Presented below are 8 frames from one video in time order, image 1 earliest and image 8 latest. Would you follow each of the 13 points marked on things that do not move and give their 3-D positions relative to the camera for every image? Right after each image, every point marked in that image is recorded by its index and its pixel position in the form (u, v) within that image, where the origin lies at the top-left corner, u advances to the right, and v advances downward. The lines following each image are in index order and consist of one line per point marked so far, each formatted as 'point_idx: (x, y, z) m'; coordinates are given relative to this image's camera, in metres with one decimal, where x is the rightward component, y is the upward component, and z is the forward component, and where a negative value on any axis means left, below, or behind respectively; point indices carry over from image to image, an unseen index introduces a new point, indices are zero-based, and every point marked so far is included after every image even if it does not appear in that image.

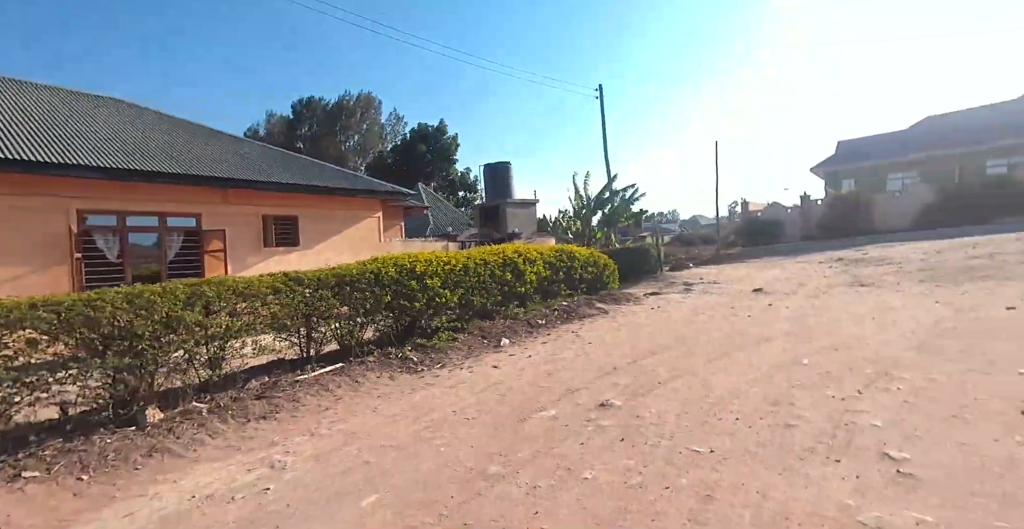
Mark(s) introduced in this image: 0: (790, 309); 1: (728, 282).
0: (+4.6, -0.8, +8.4) m
1: (+5.6, -0.4, +13.3) m
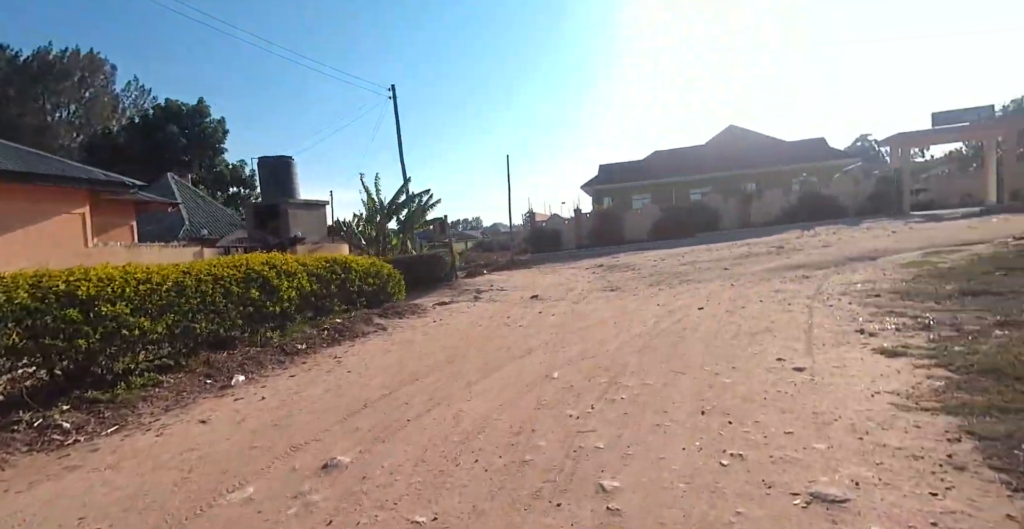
0: (+0.8, -1.0, +9.1) m
1: (-0.1, -0.7, +14.1) m
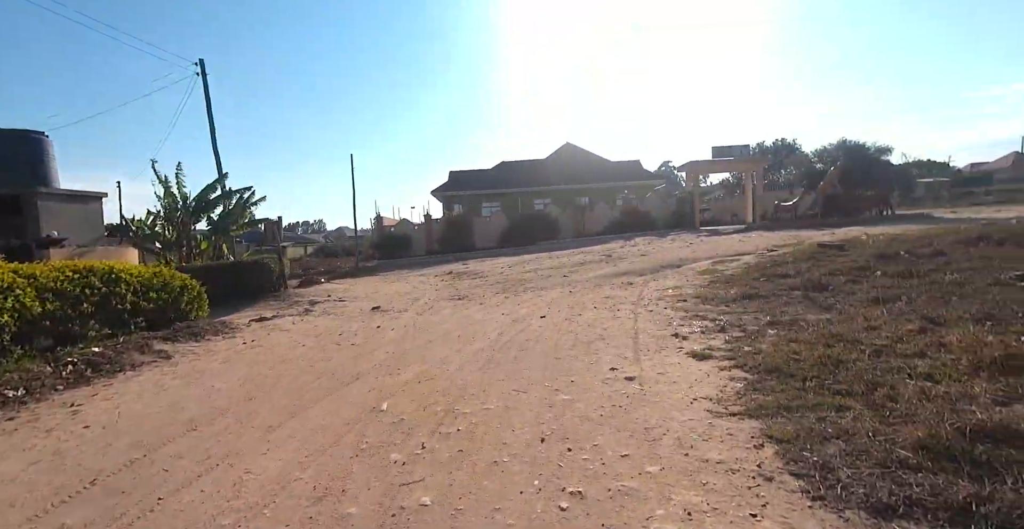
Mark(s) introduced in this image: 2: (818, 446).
0: (-2.0, -1.2, +8.5) m
1: (-4.3, -0.9, +13.0) m
2: (+2.0, -1.2, +3.3) m
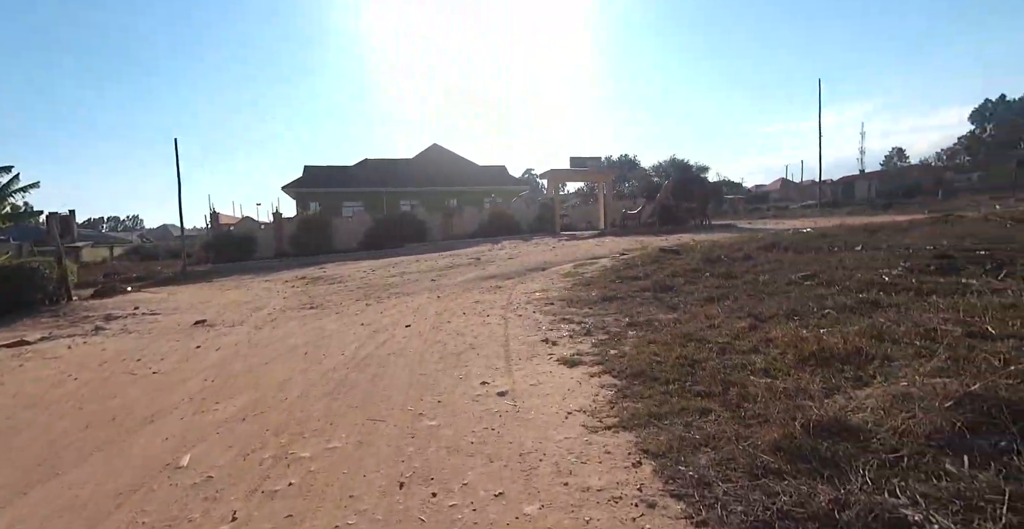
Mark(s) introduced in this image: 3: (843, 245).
0: (-4.0, -1.2, +7.2) m
1: (-7.4, -1.0, +10.9) m
2: (+1.1, -1.2, +3.2) m
3: (+10.4, +0.7, +15.7) m
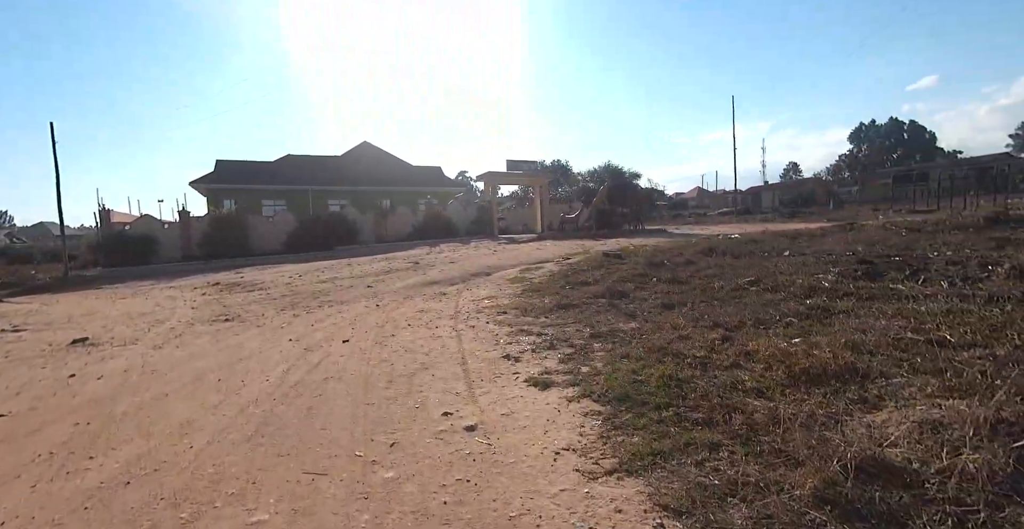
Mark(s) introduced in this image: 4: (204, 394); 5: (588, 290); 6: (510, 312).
0: (-4.6, -1.3, +5.9) m
1: (-8.4, -1.1, +9.2) m
2: (+1.1, -1.3, +2.7) m
3: (+8.6, +0.6, +16.3) m
4: (-3.4, -1.3, +5.5) m
5: (+1.9, -0.6, +12.1) m
6: (0.0, -0.9, +10.0) m
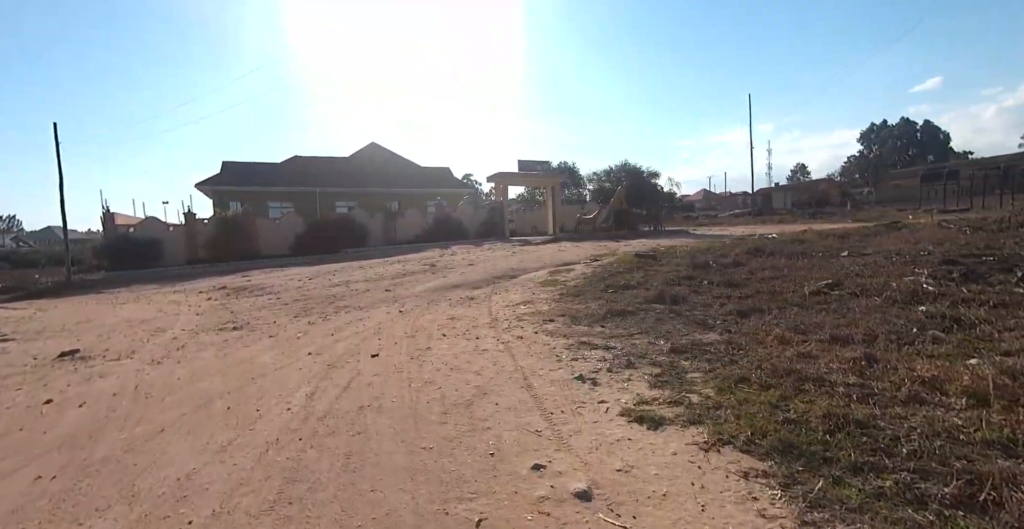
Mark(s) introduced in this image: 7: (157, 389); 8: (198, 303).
0: (-3.8, -1.3, +4.7) m
1: (-7.6, -1.2, +8.0) m
2: (+1.8, -1.3, +1.4) m
3: (+9.4, +0.5, +15.0) m
4: (-2.6, -1.3, +4.3) m
5: (+2.7, -0.6, +10.8) m
6: (+0.8, -1.0, +8.8) m
7: (-4.1, -1.4, +5.8) m
8: (-11.1, -1.4, +17.7) m
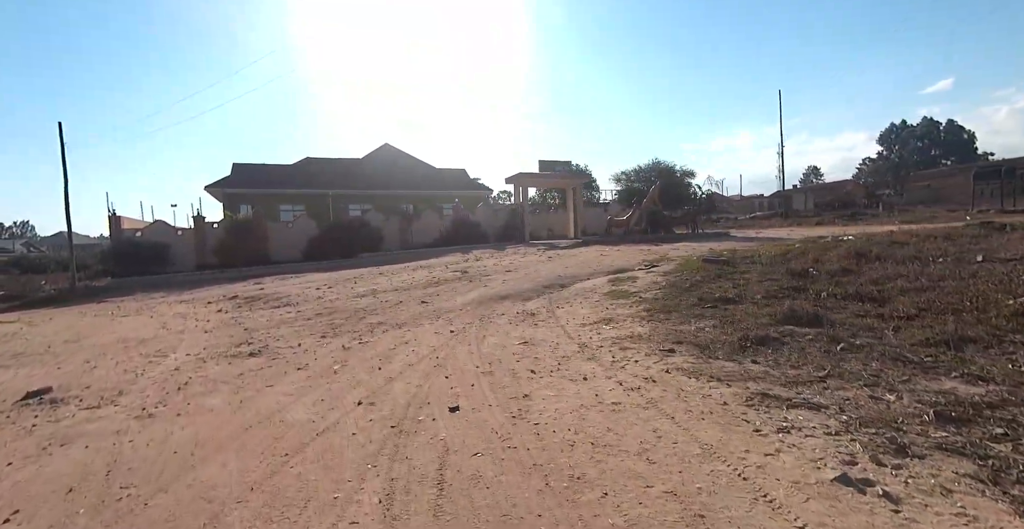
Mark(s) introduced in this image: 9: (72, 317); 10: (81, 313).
0: (-2.5, -1.5, +2.6) m
1: (-6.2, -1.3, +6.0) m
2: (+3.1, -1.4, -0.8) m
3: (+10.9, +0.3, +12.7) m
4: (-1.3, -1.5, +2.2) m
5: (+4.1, -0.8, +8.6) m
6: (+2.2, -1.1, +6.6) m
7: (-2.7, -1.5, +3.7) m
8: (-9.5, -1.6, +15.7) m
9: (-15.9, -1.9, +18.1) m
10: (-16.6, -1.8, +19.4) m
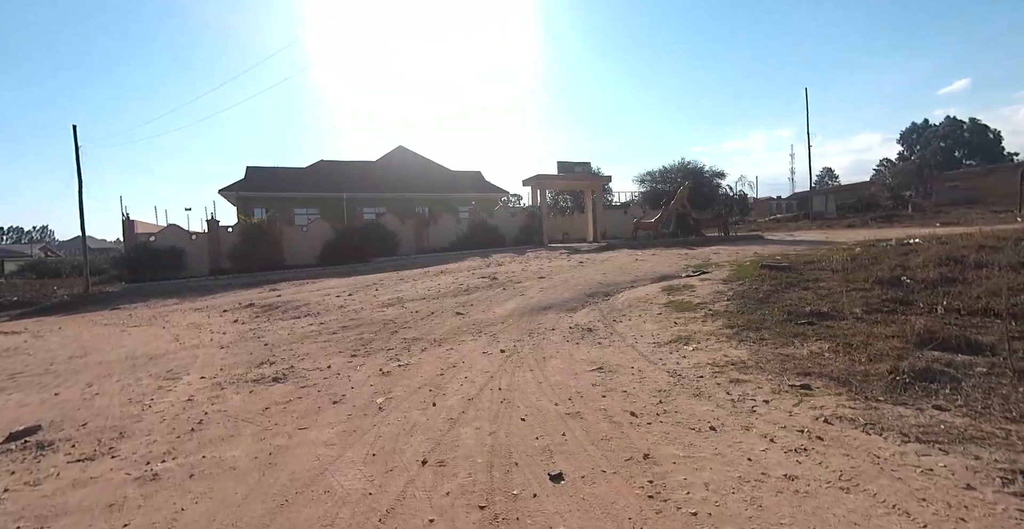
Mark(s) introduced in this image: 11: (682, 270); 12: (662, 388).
0: (-1.6, -1.6, +1.4) m
1: (-5.3, -1.5, +4.8) m
2: (+3.9, -1.5, -2.2) m
3: (+12.0, +0.2, +11.2) m
4: (-0.4, -1.6, +0.9) m
5: (+5.1, -1.0, +7.2) m
6: (+3.1, -1.3, +5.2) m
7: (-1.8, -1.7, +2.4) m
8: (-8.4, -1.8, +14.6) m
9: (-14.7, -2.1, +17.1) m
10: (-15.4, -2.1, +18.4) m
11: (+6.0, -0.1, +17.5) m
12: (+1.8, -1.4, +5.7) m
